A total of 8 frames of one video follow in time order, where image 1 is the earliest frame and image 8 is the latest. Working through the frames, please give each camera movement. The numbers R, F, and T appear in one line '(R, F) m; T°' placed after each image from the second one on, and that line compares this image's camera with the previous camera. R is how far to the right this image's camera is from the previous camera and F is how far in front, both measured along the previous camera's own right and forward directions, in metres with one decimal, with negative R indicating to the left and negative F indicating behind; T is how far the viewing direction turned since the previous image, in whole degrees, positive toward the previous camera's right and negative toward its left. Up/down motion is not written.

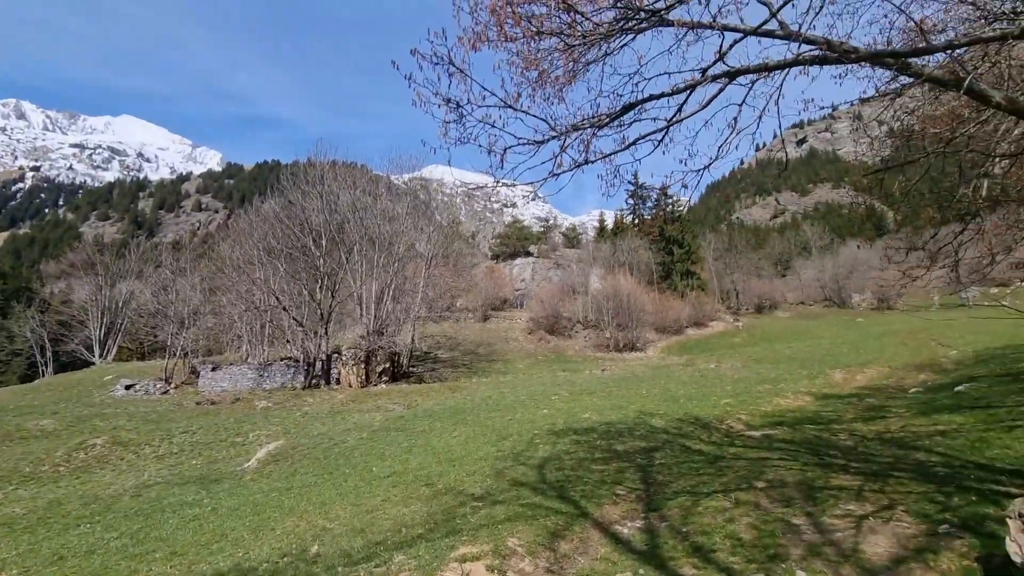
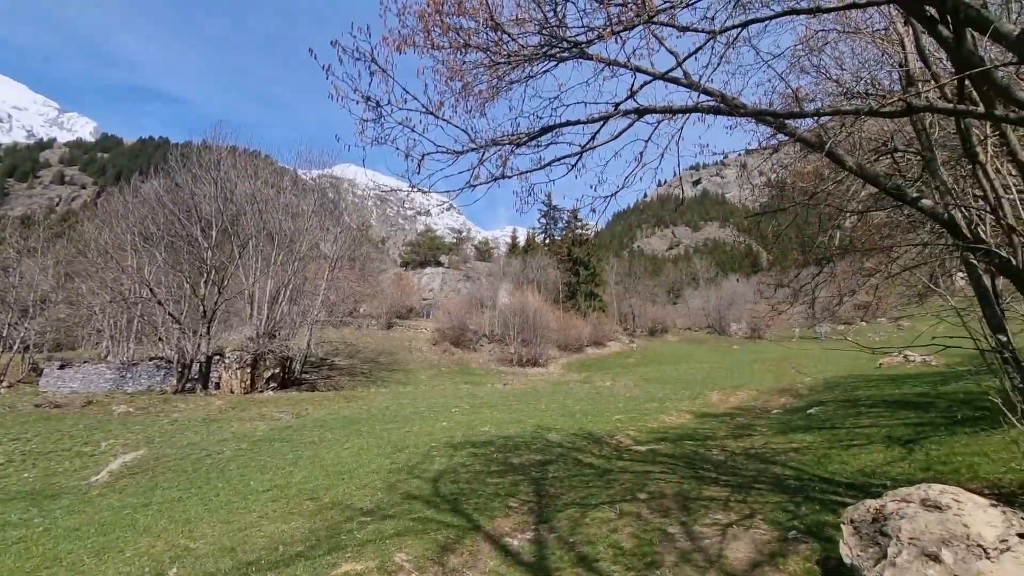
(0.0, 0.0) m; +11°
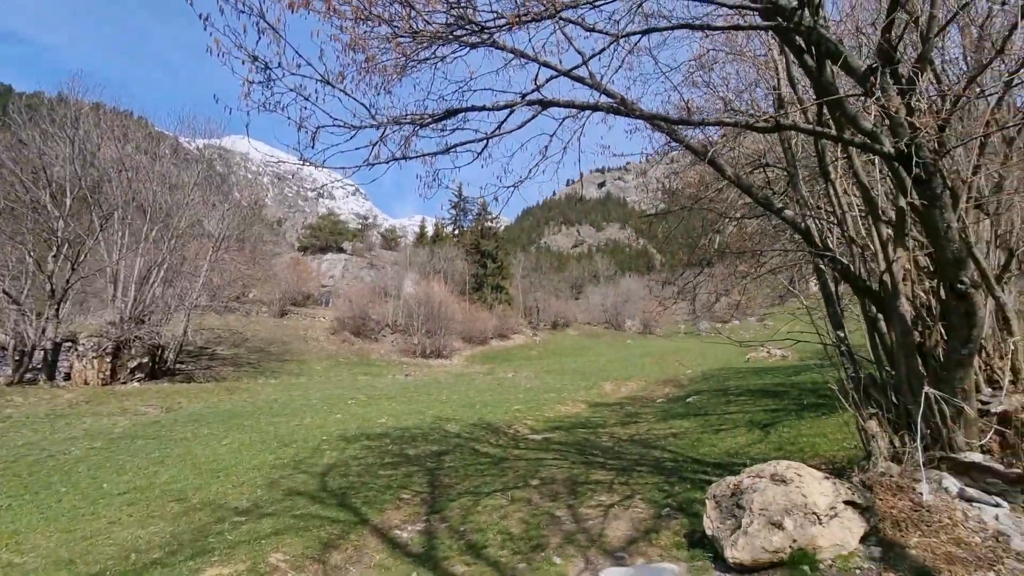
(+0.1, +0.1) m; +11°
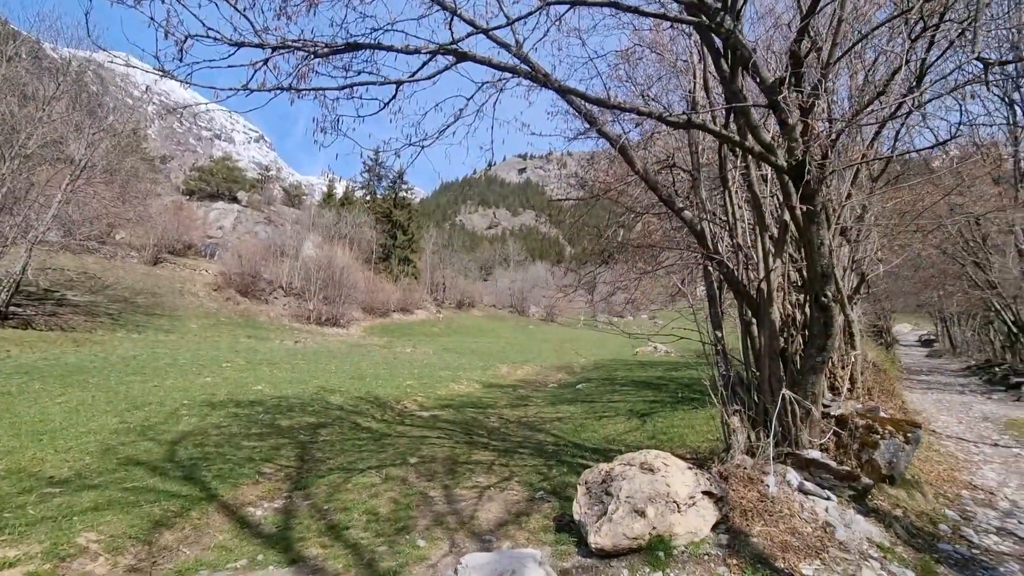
(+0.2, +0.3) m; +11°
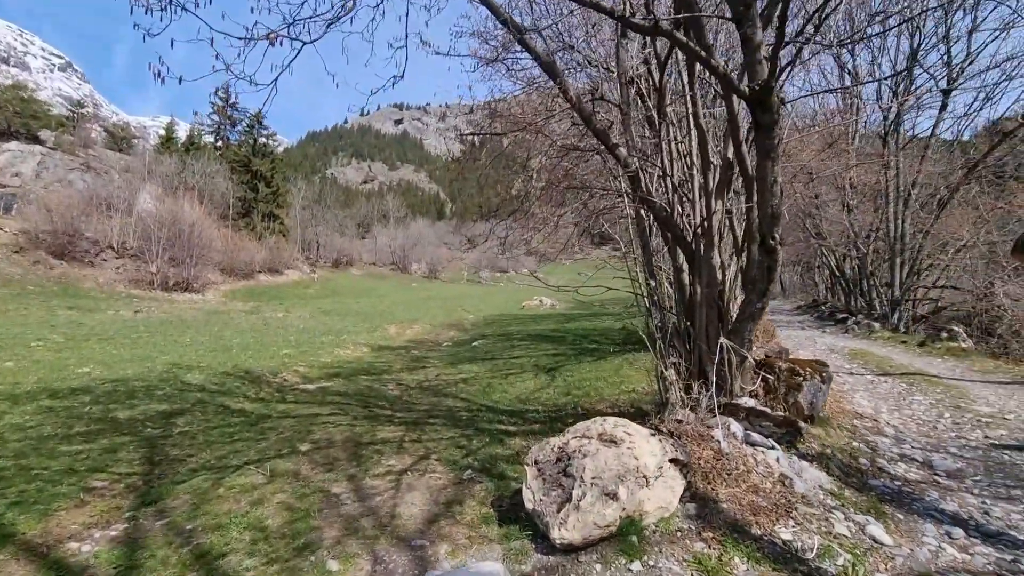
(-0.3, +0.9) m; +14°
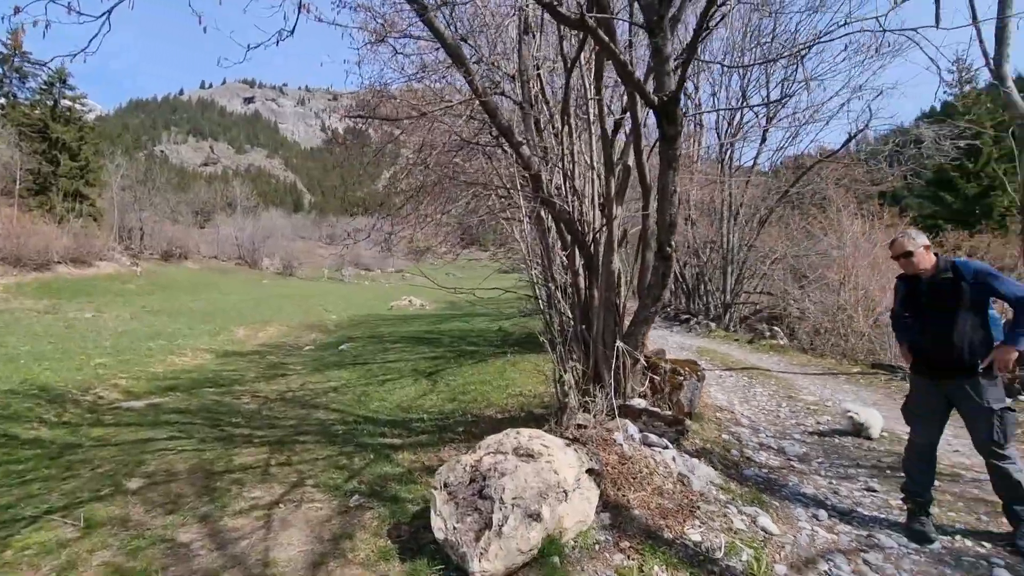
(-0.3, +0.4) m; +16°
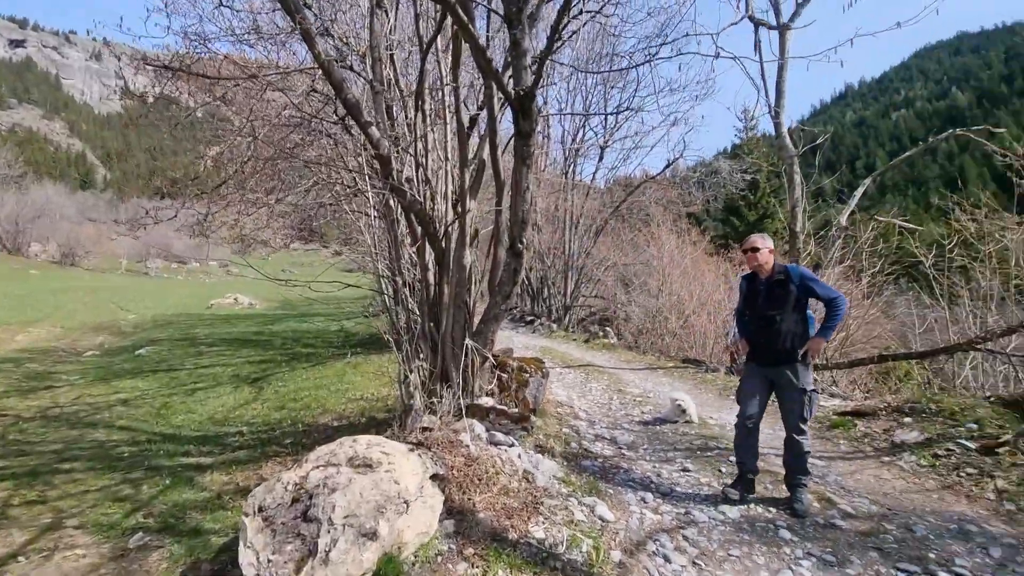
(0.0, +0.2) m; +18°
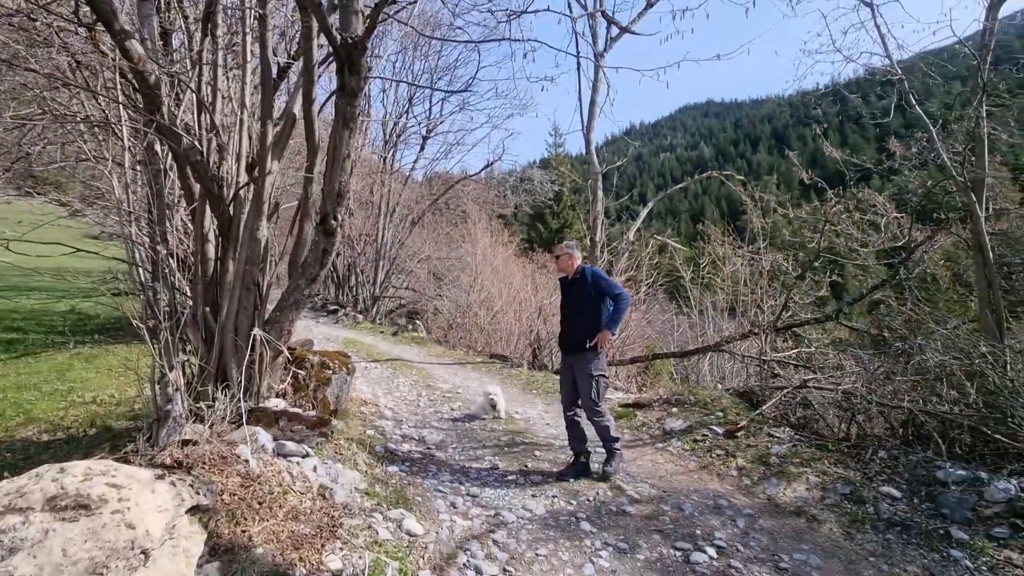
(0.0, +0.4) m; +22°
